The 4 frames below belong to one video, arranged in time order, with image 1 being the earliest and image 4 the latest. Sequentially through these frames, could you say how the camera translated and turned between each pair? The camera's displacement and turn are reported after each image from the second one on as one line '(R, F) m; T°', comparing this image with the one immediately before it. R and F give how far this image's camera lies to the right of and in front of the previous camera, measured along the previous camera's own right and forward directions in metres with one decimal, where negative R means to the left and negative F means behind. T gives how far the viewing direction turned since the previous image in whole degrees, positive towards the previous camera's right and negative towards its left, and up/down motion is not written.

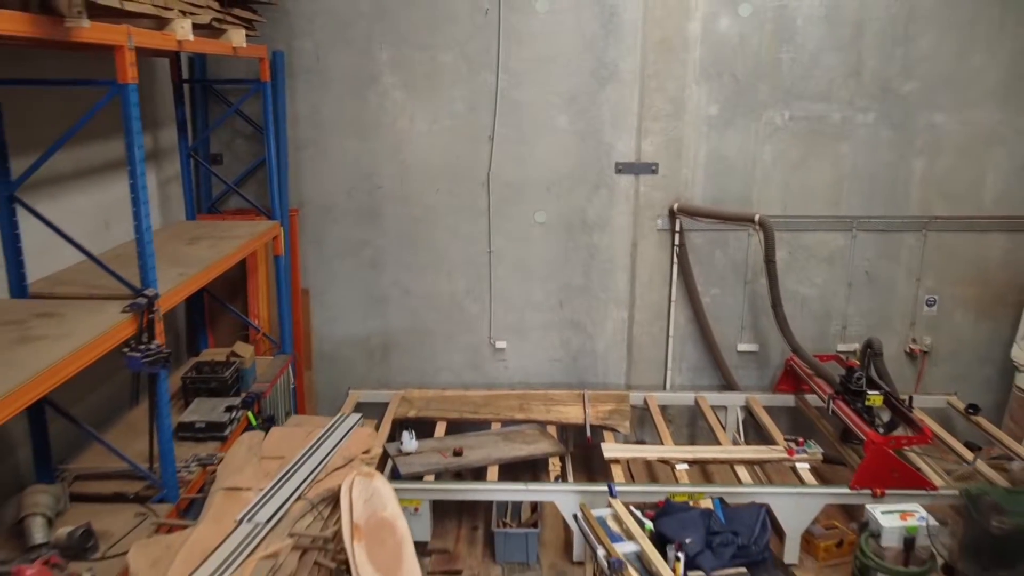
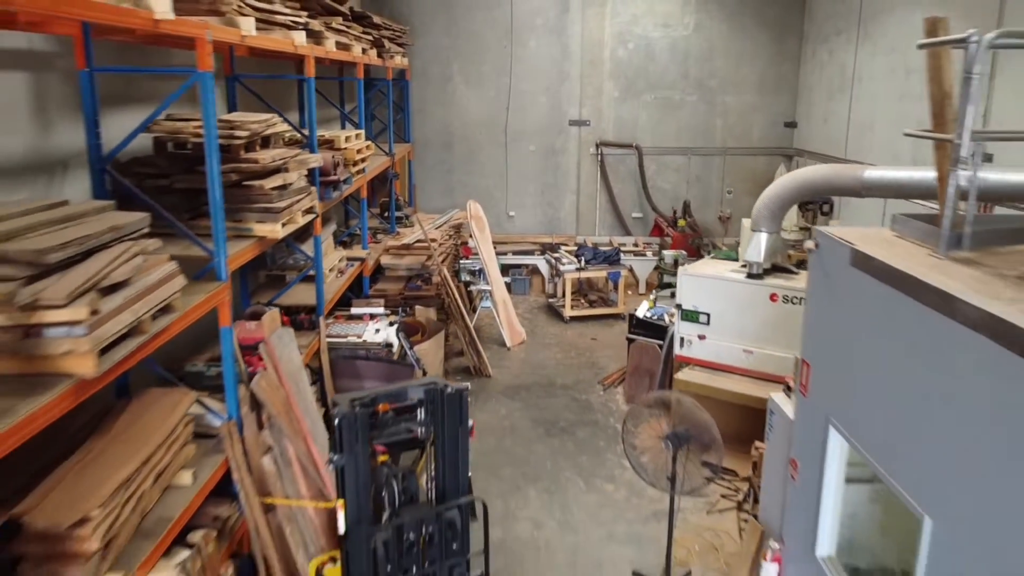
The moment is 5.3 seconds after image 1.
(-0.1, -4.7) m; 0°
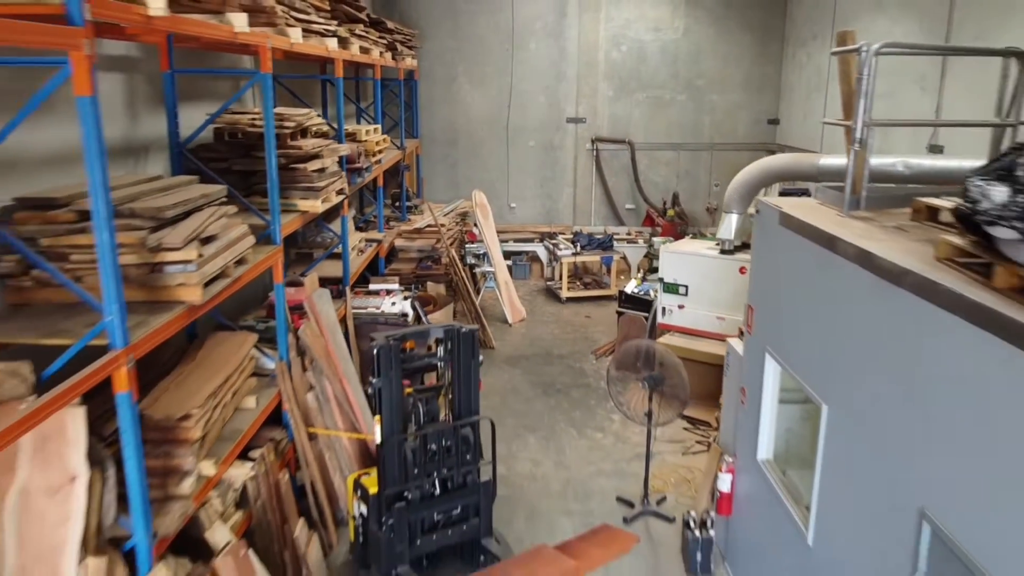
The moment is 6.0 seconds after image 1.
(0.0, -0.7) m; 0°
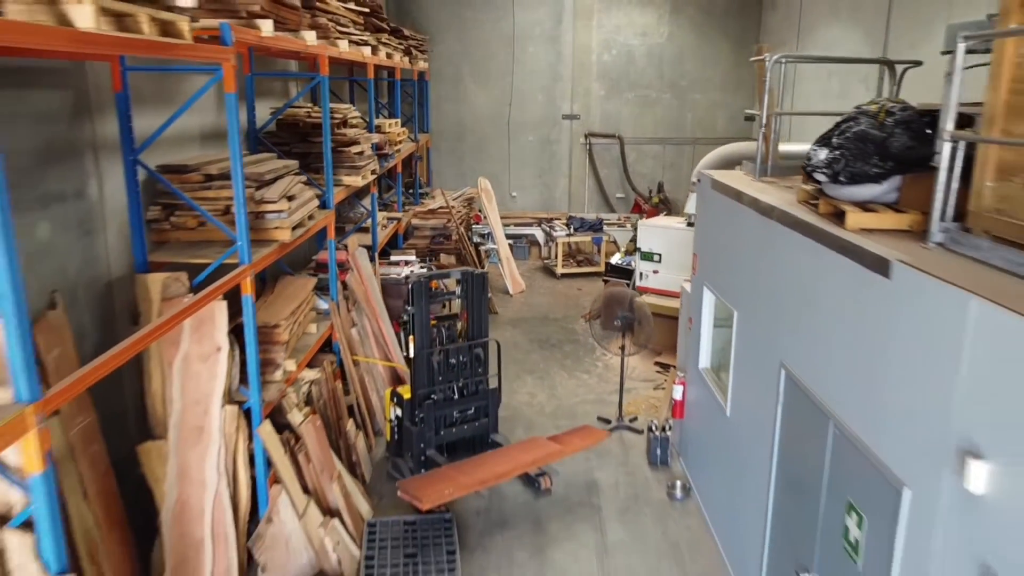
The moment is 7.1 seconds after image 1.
(0.0, -1.0) m; 0°
